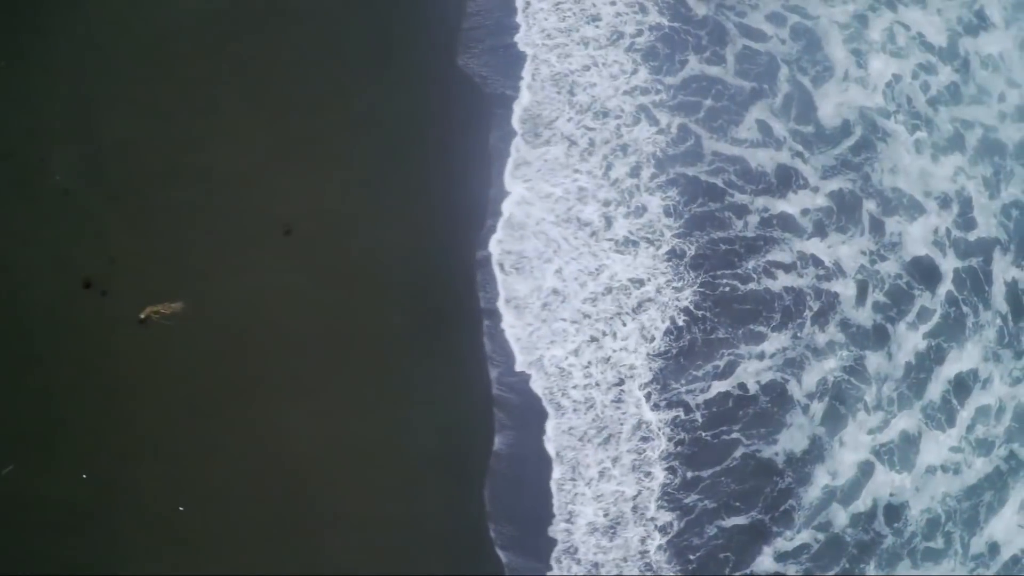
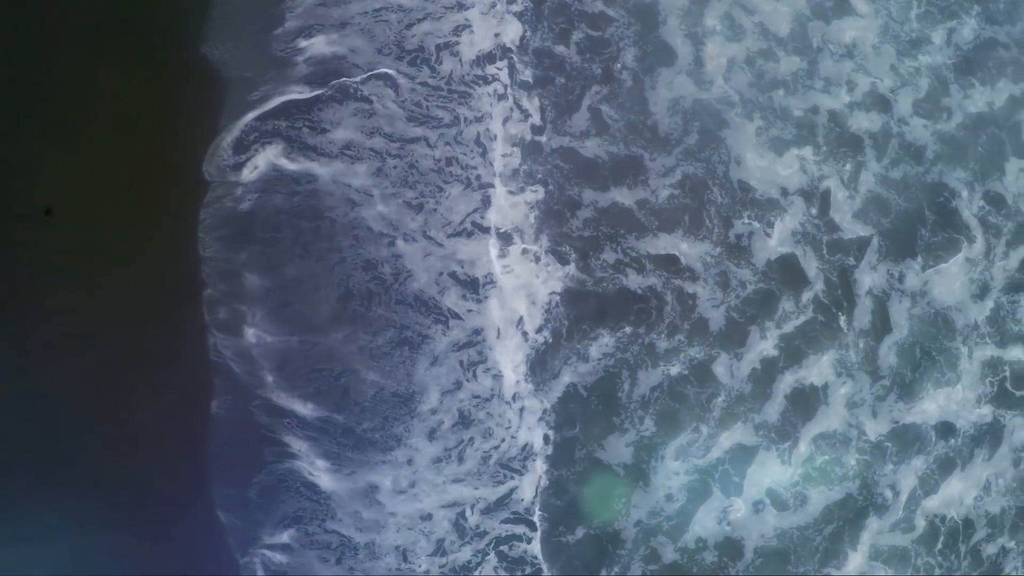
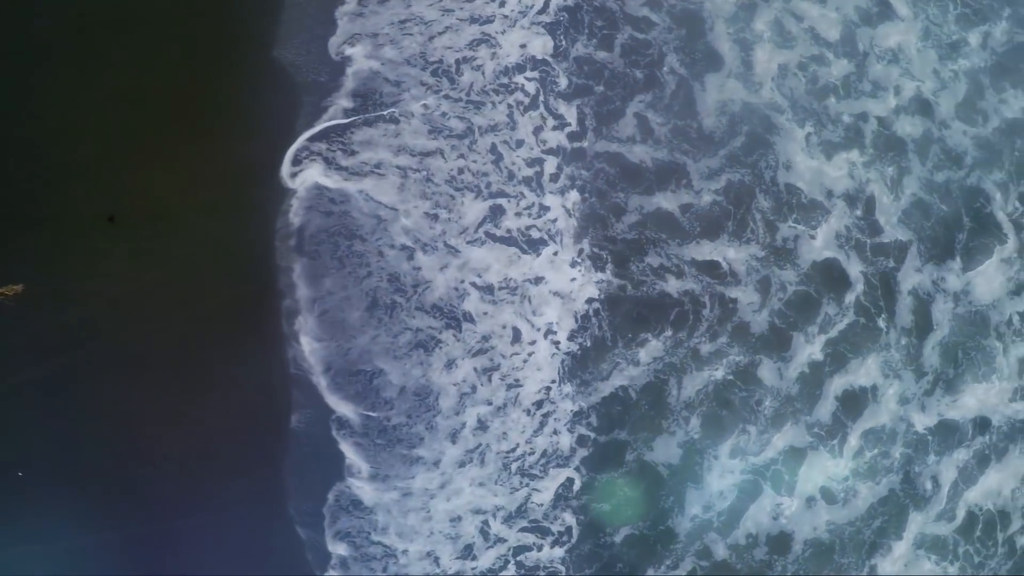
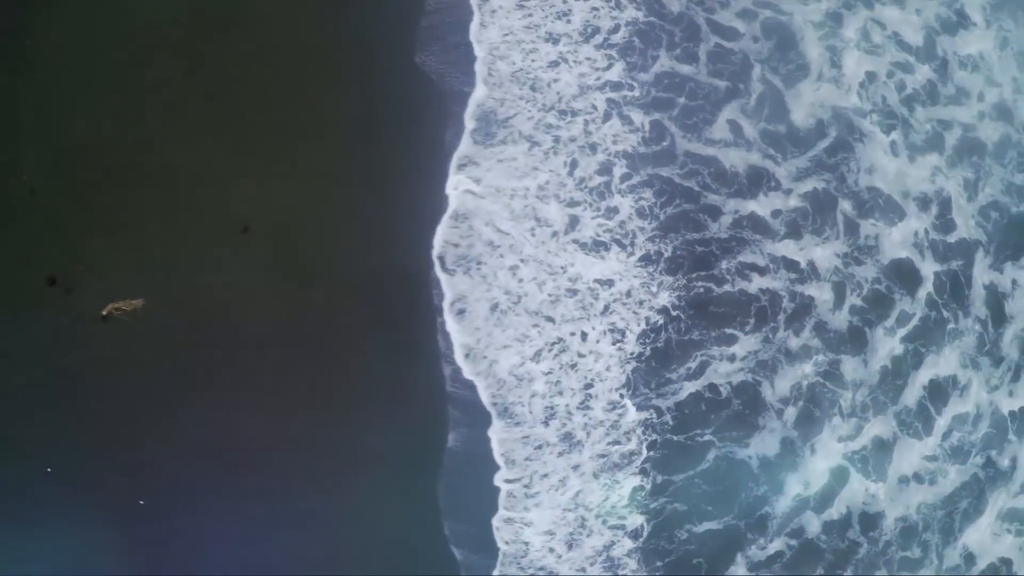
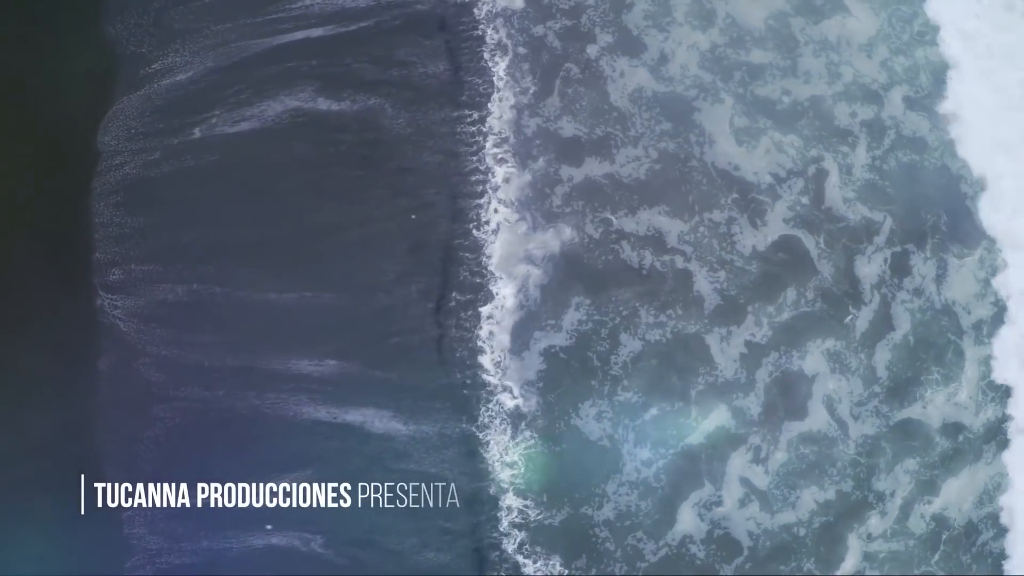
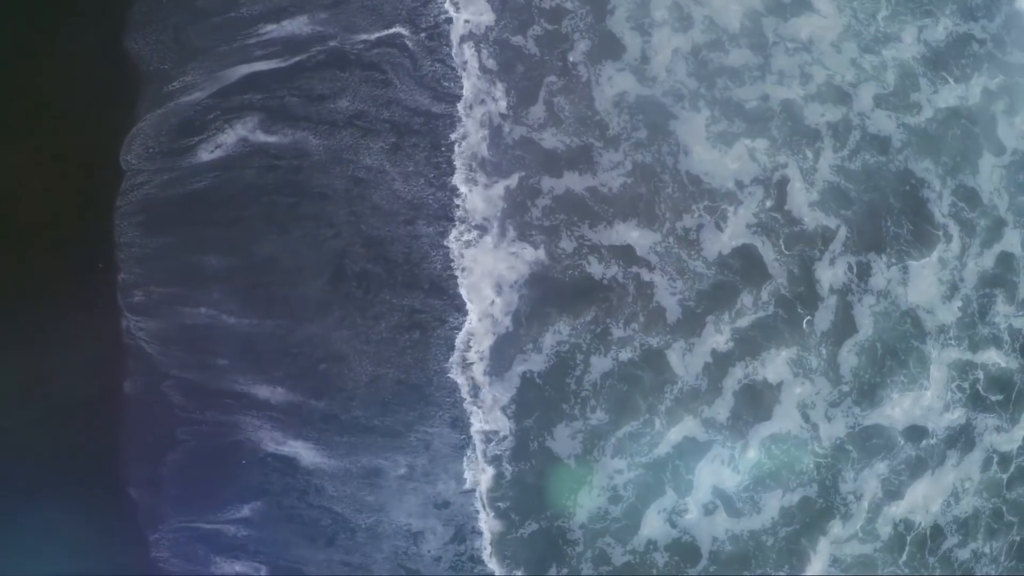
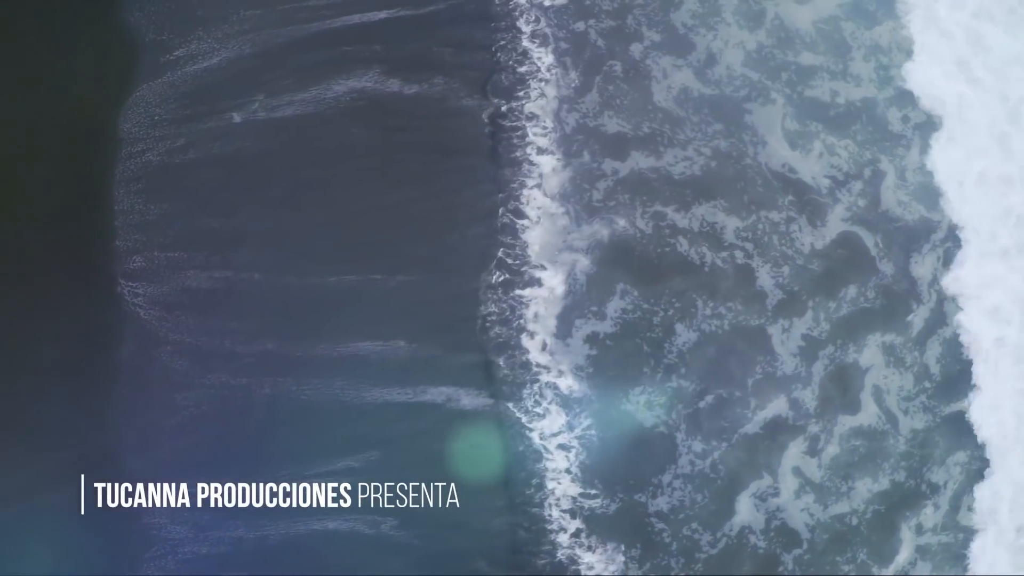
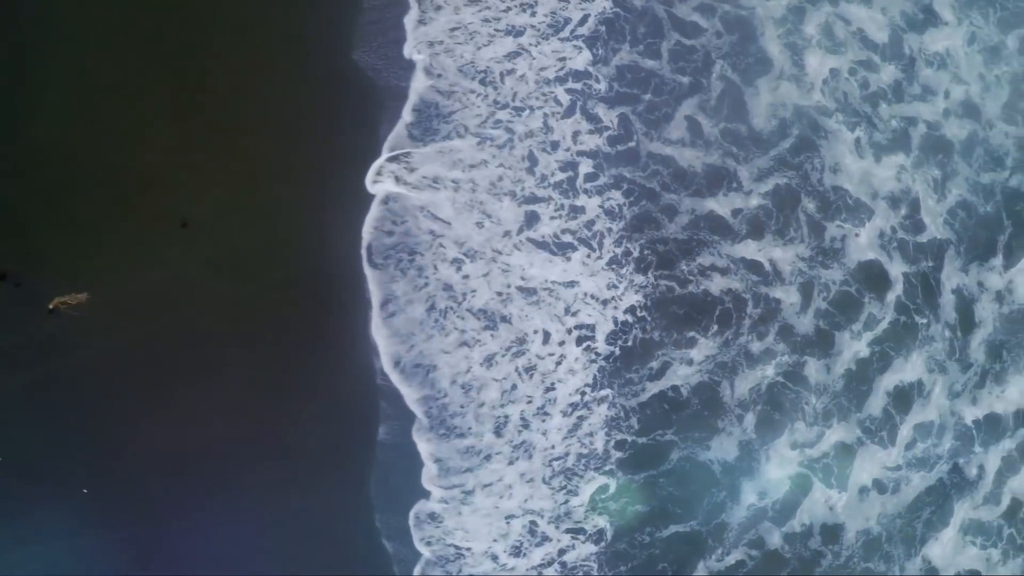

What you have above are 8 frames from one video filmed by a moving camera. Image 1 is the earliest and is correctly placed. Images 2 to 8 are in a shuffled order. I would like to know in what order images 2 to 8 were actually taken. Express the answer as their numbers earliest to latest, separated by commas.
4, 8, 3, 2, 6, 5, 7
